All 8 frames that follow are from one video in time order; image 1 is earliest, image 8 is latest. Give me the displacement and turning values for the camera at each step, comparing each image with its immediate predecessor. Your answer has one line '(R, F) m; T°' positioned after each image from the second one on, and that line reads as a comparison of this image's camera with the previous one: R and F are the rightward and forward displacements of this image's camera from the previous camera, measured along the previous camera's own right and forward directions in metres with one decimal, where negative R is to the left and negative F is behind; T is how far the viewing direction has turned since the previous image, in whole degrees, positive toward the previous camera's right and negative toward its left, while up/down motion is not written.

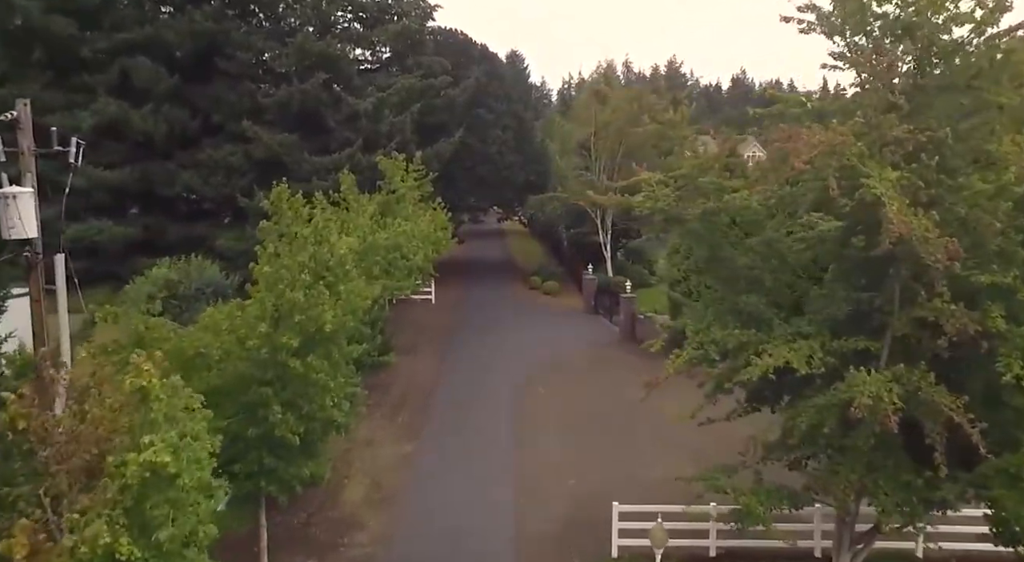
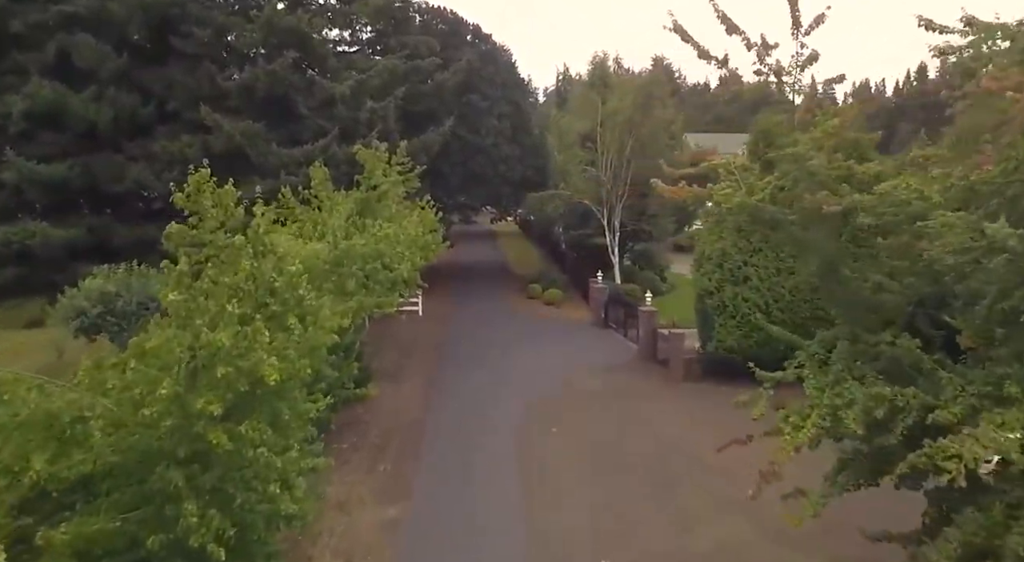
(-0.4, +3.5) m; +1°
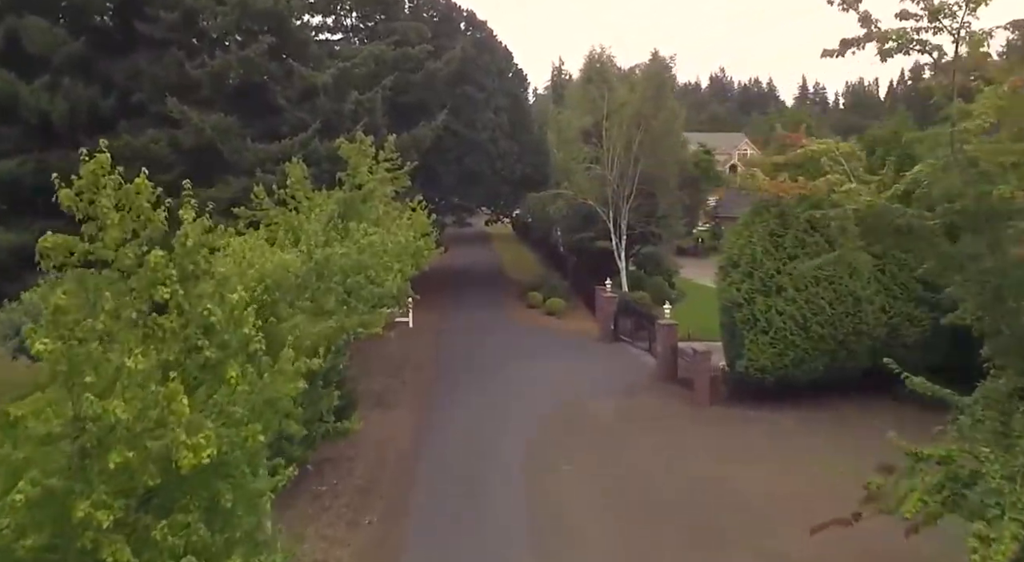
(-0.3, +2.3) m; +1°
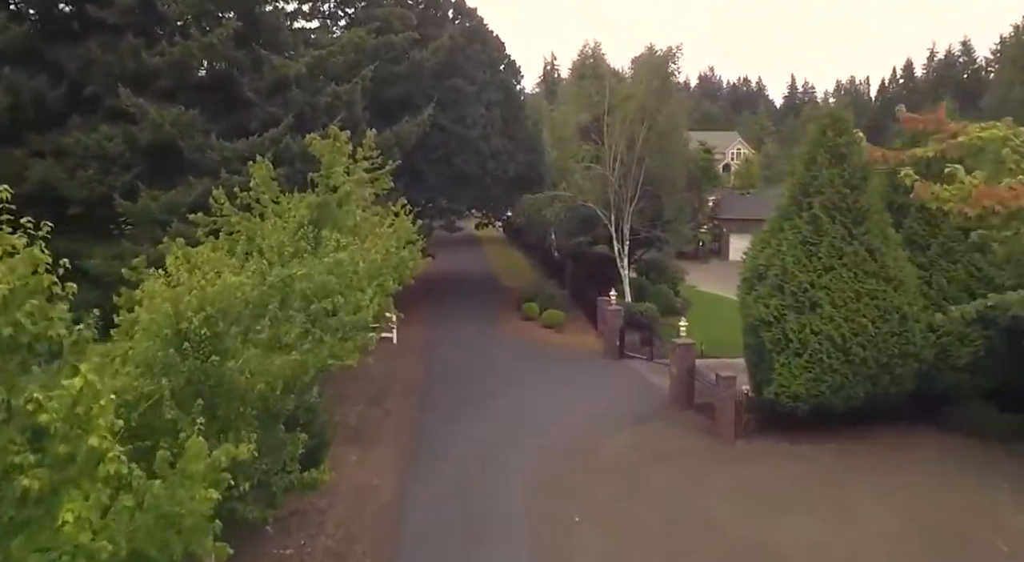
(-0.2, +2.2) m; +1°
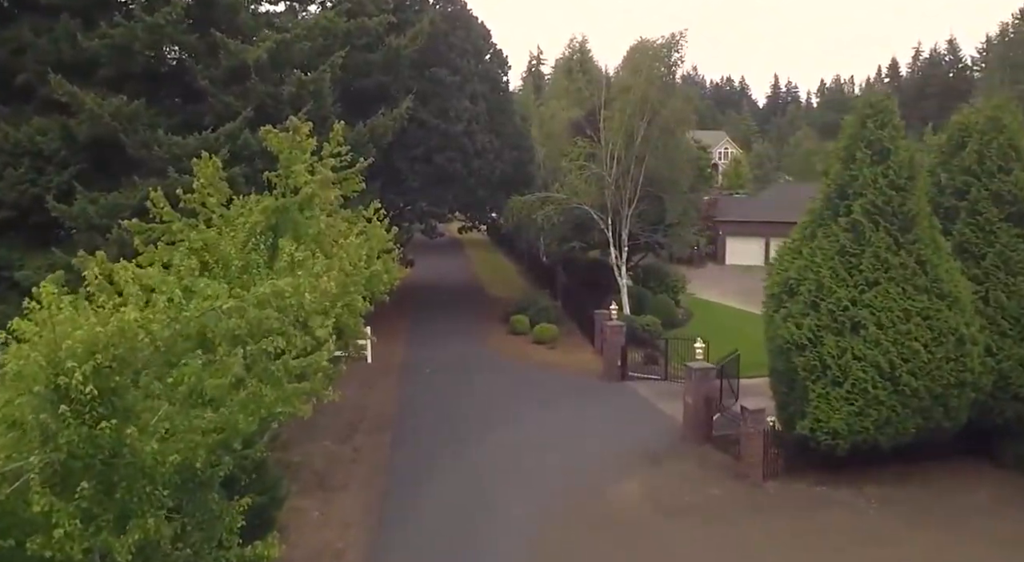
(-0.1, +2.3) m; +1°
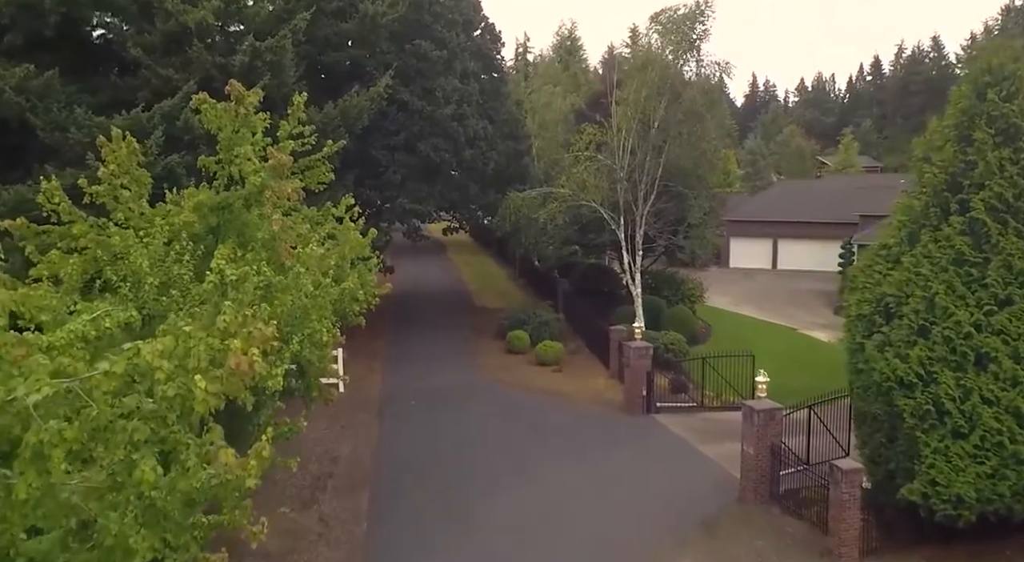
(-0.5, +3.3) m; +2°
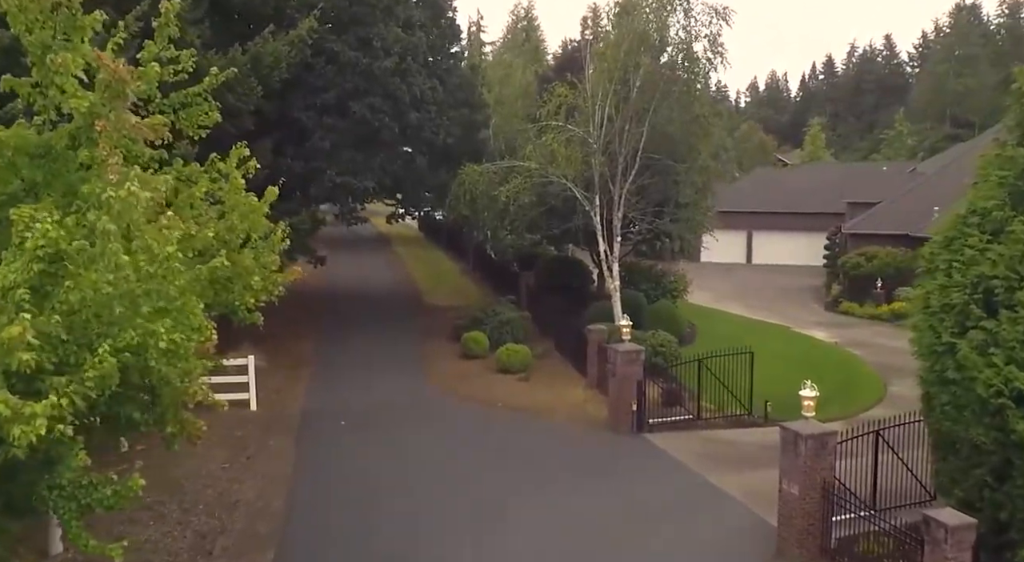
(-0.1, +3.2) m; +3°
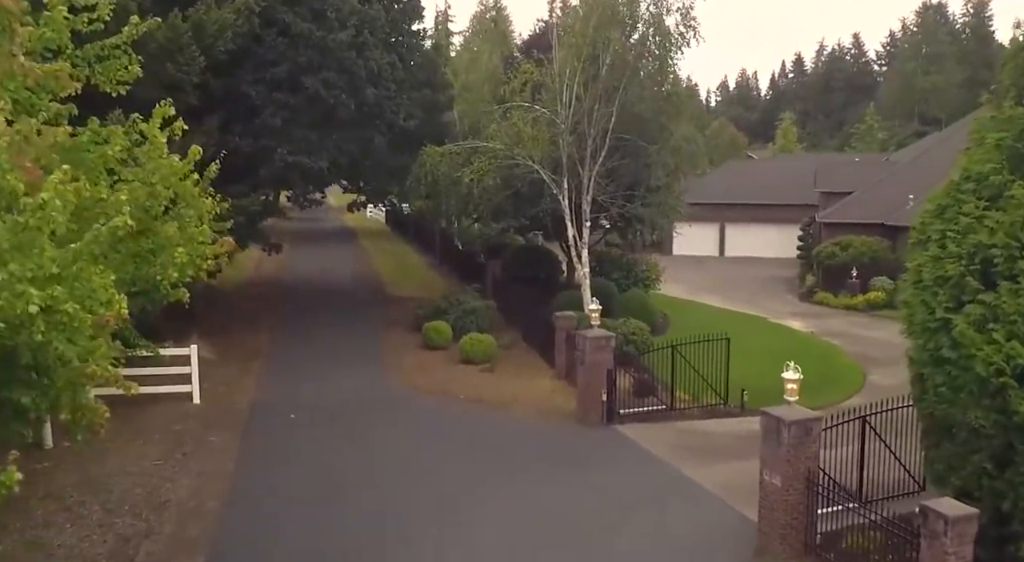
(+0.1, +0.8) m; +2°
